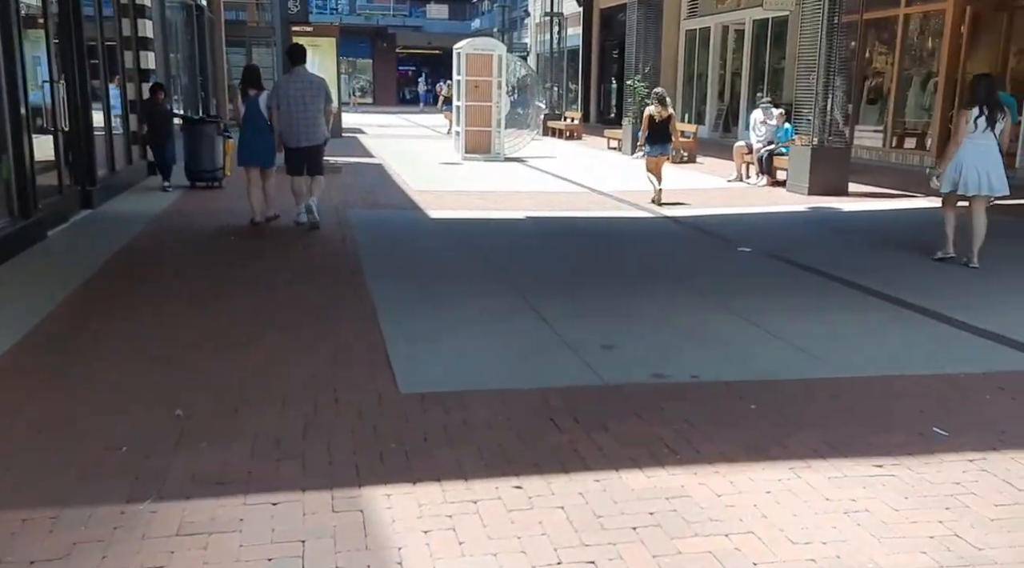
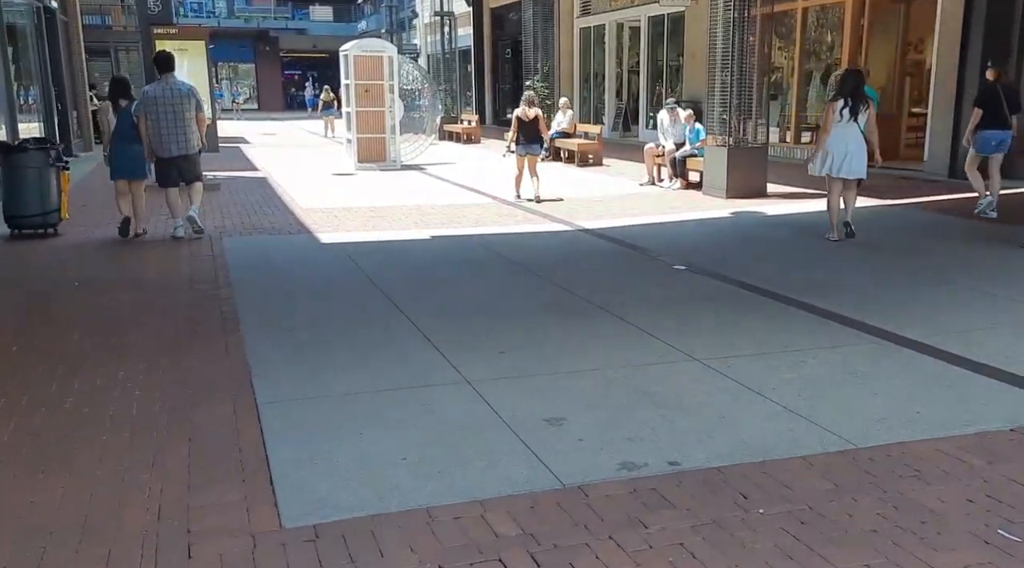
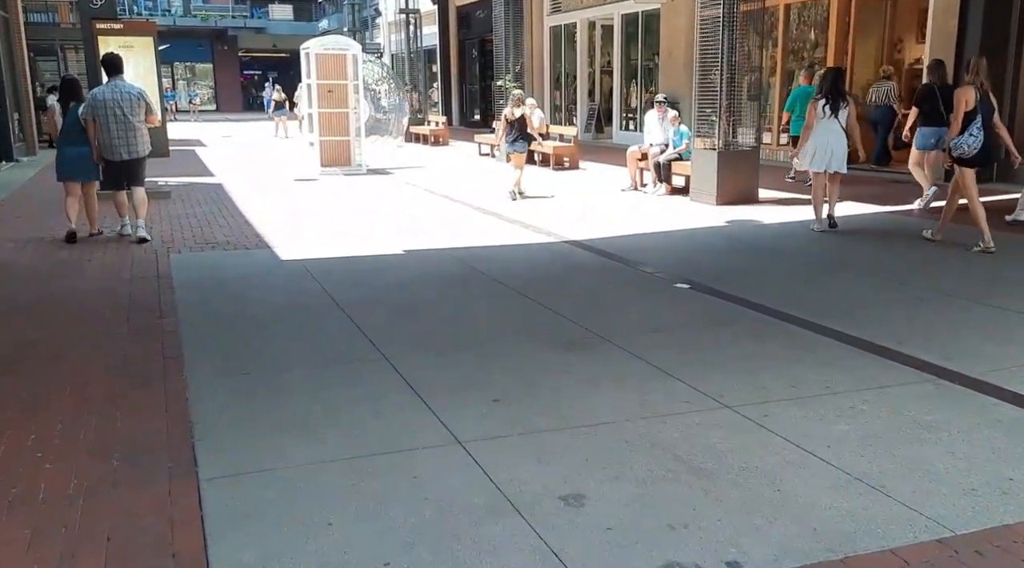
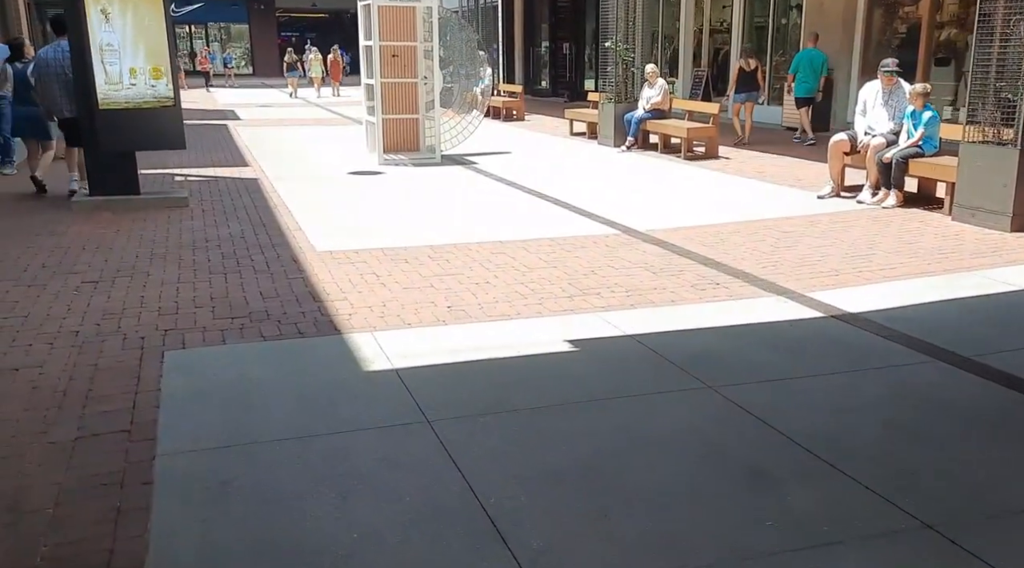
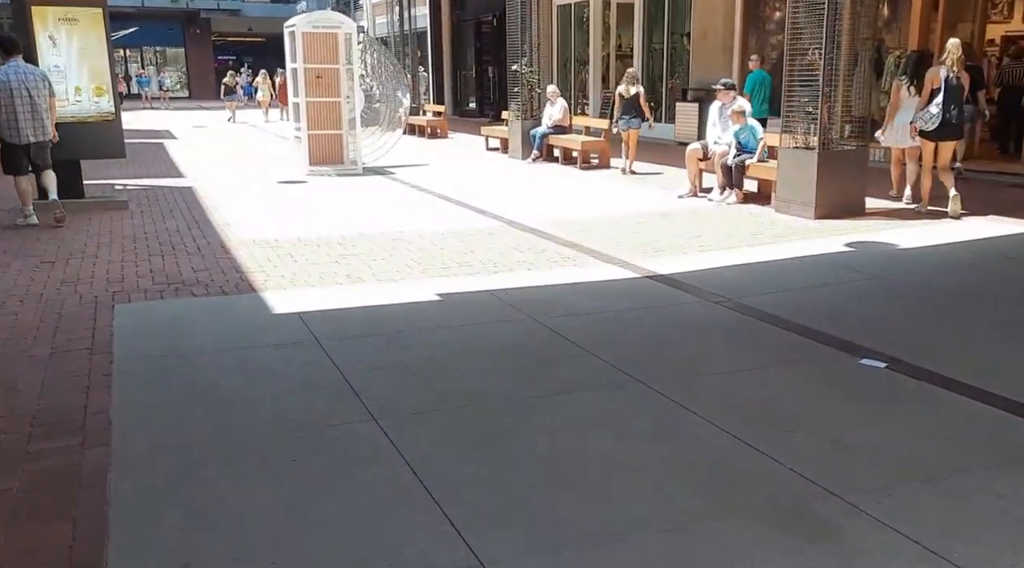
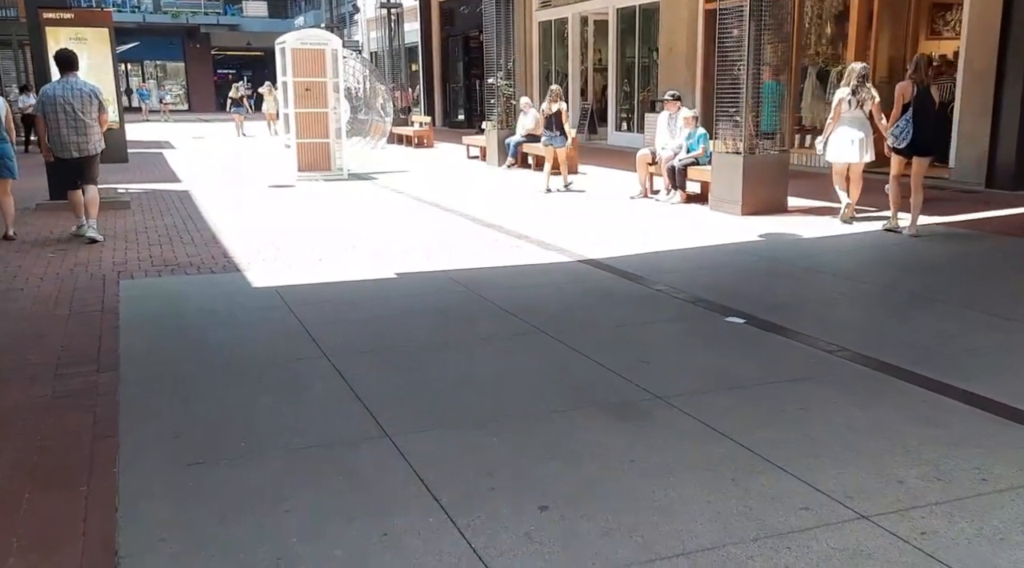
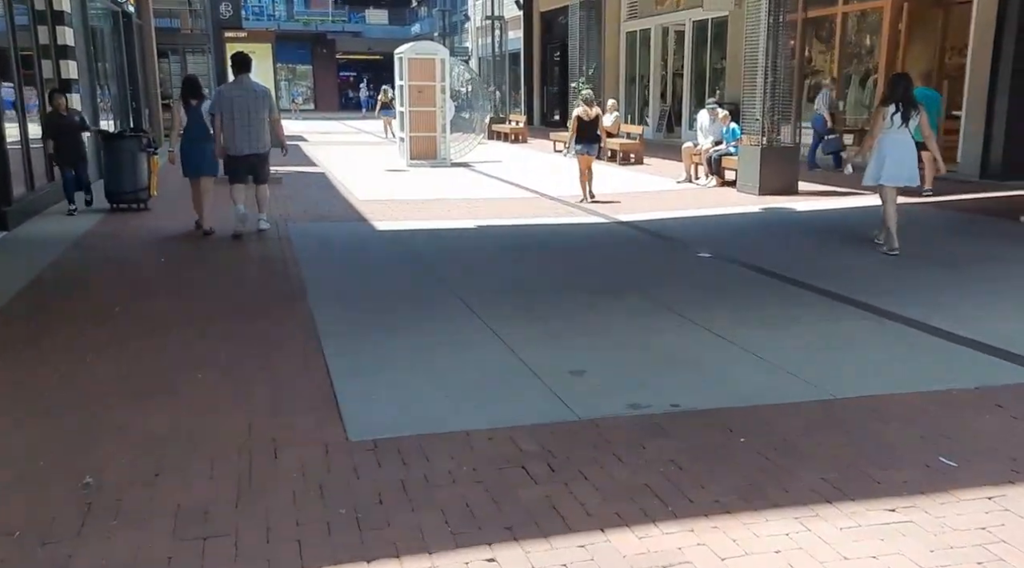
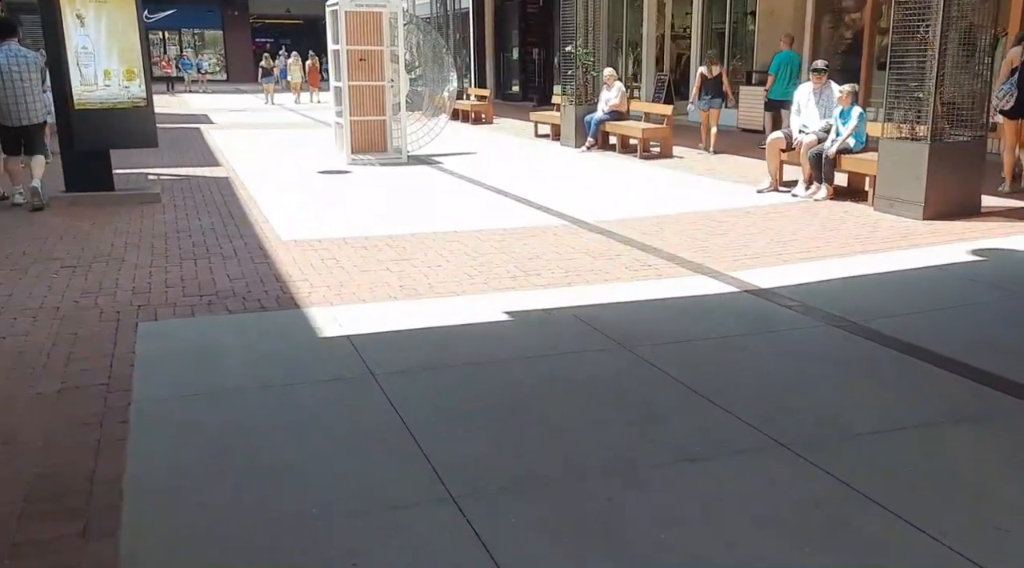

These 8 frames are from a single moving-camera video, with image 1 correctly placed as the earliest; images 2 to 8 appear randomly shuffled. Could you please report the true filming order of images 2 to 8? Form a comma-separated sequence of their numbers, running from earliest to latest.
7, 2, 3, 6, 5, 8, 4
